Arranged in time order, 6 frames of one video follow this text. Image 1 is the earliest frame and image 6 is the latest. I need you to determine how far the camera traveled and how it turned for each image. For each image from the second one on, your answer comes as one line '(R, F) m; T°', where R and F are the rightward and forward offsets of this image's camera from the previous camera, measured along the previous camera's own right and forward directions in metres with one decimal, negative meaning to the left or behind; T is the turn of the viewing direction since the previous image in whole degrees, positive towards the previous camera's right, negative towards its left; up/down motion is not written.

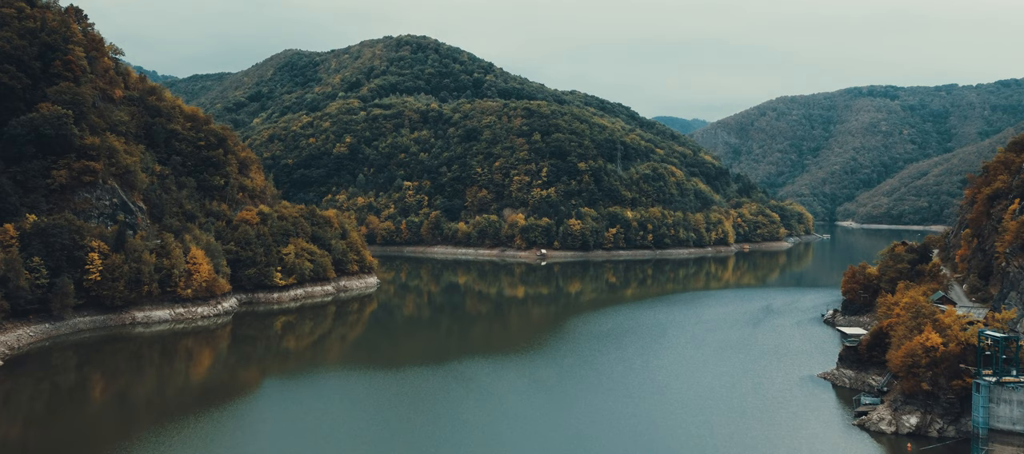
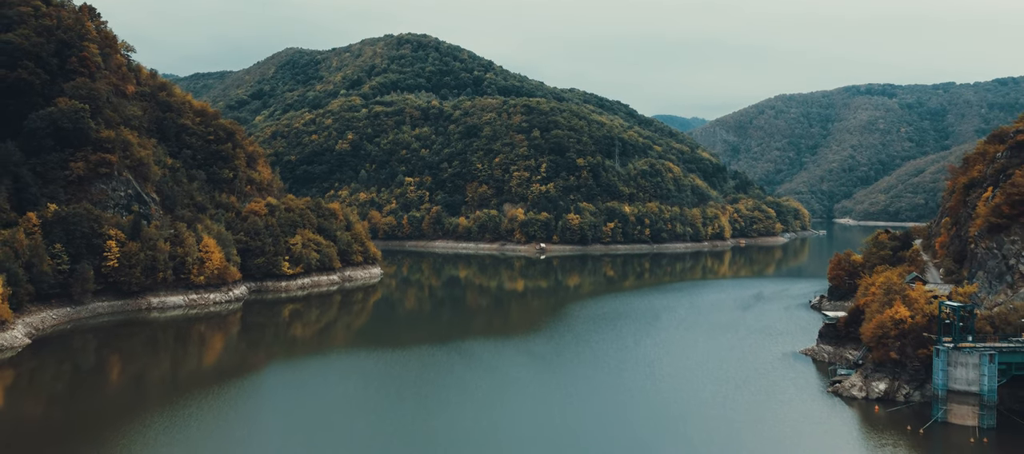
(0.0, -3.2) m; 0°
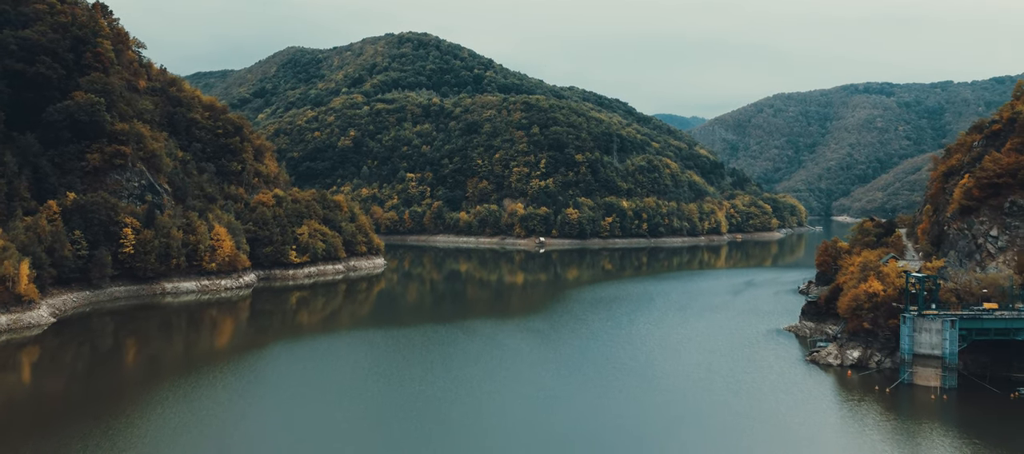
(0.0, -3.1) m; 0°
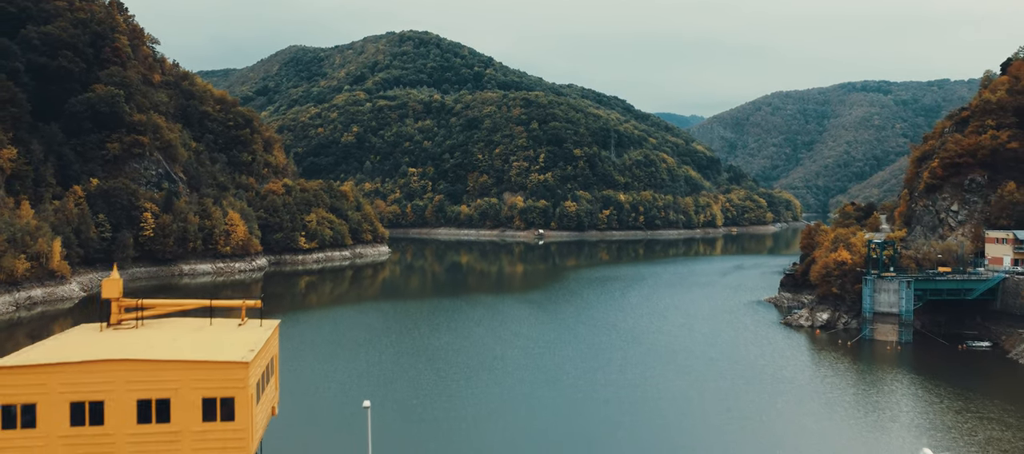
(0.0, -4.3) m; 0°
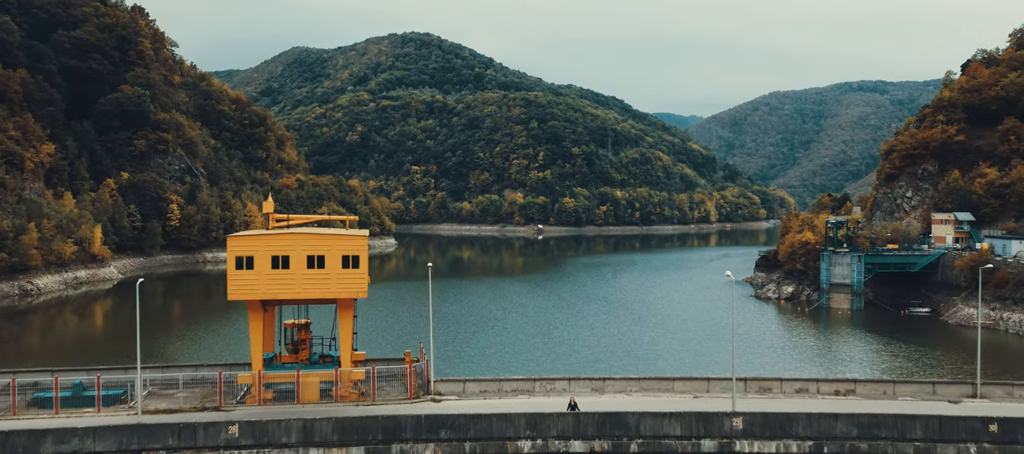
(0.0, -6.2) m; 0°
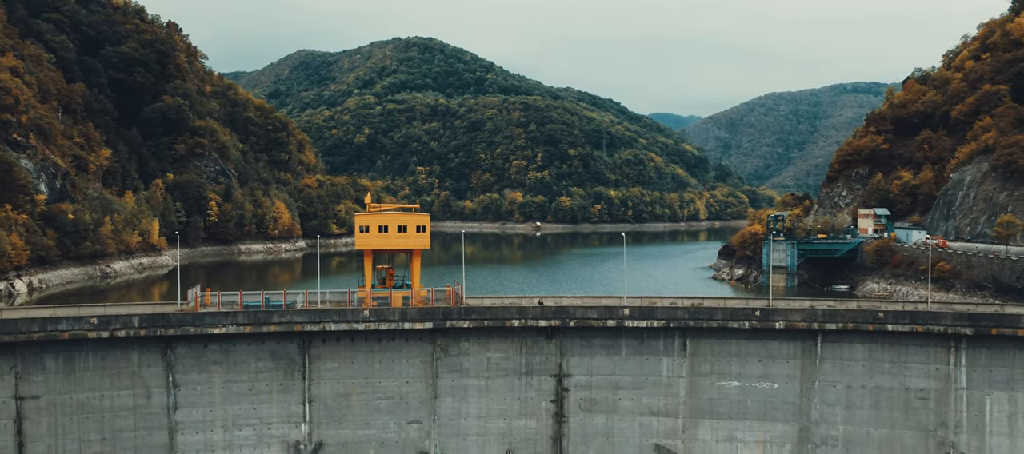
(+0.1, -11.6) m; 0°
